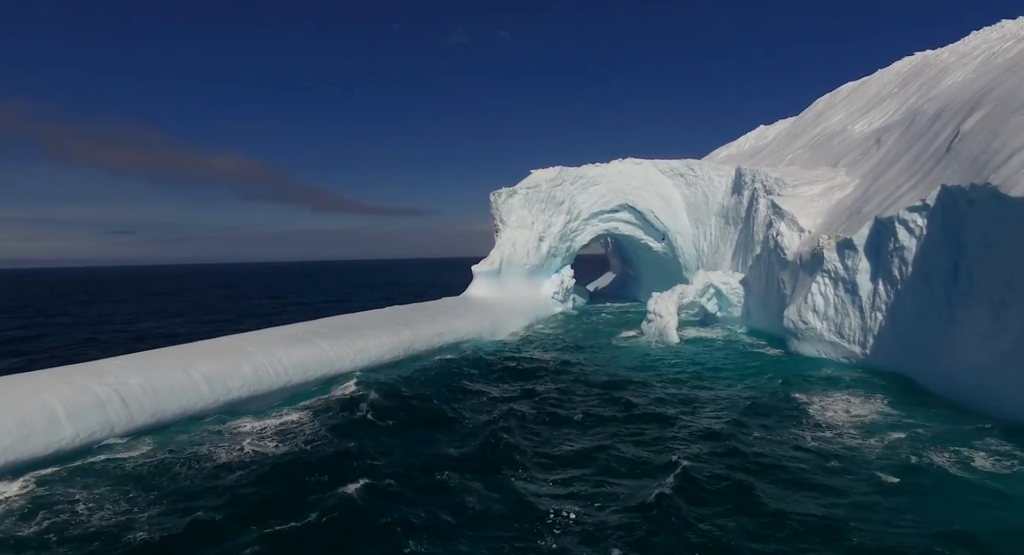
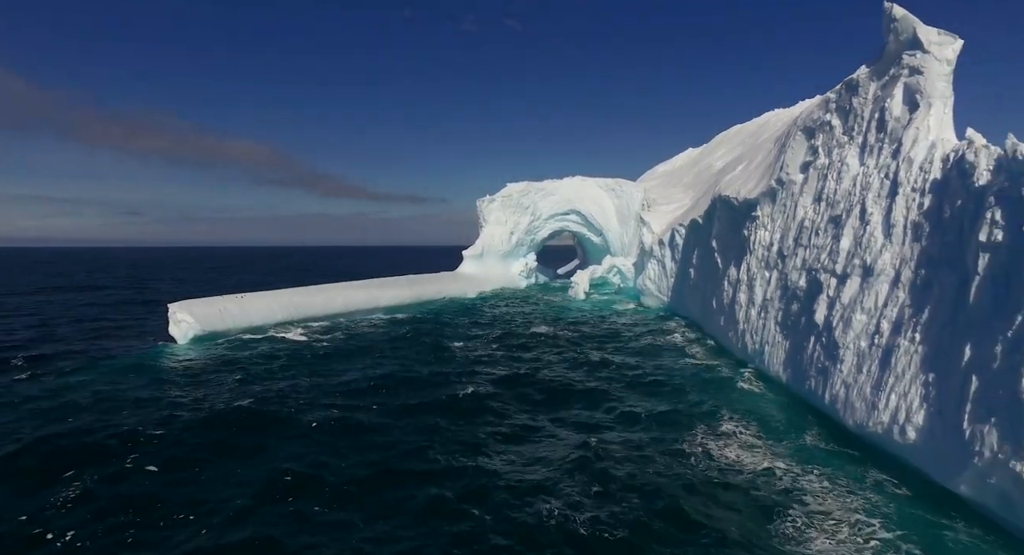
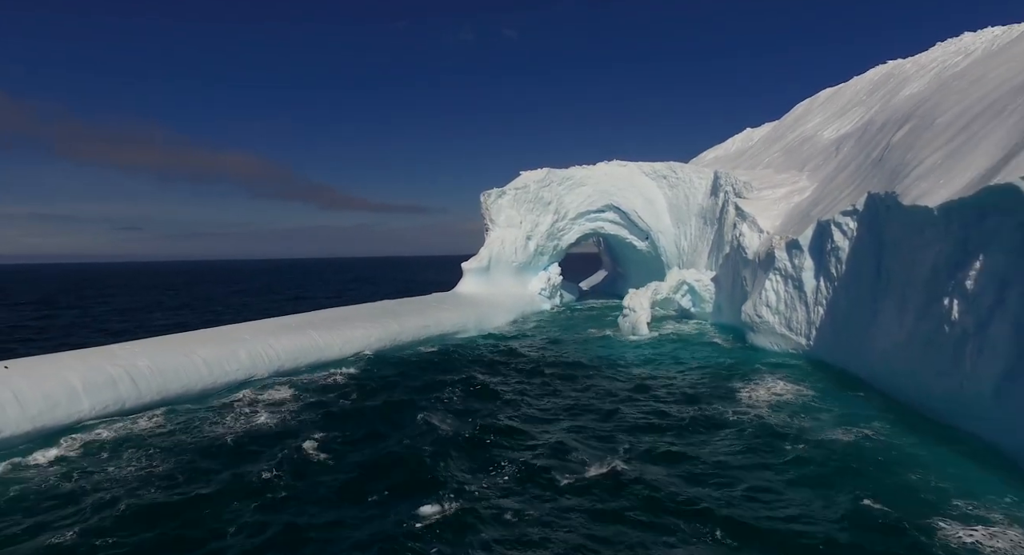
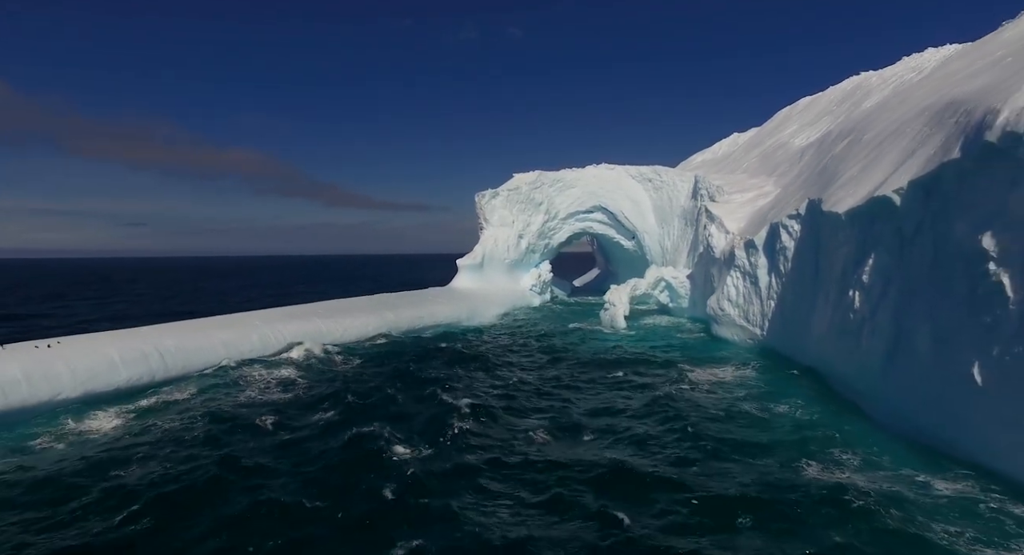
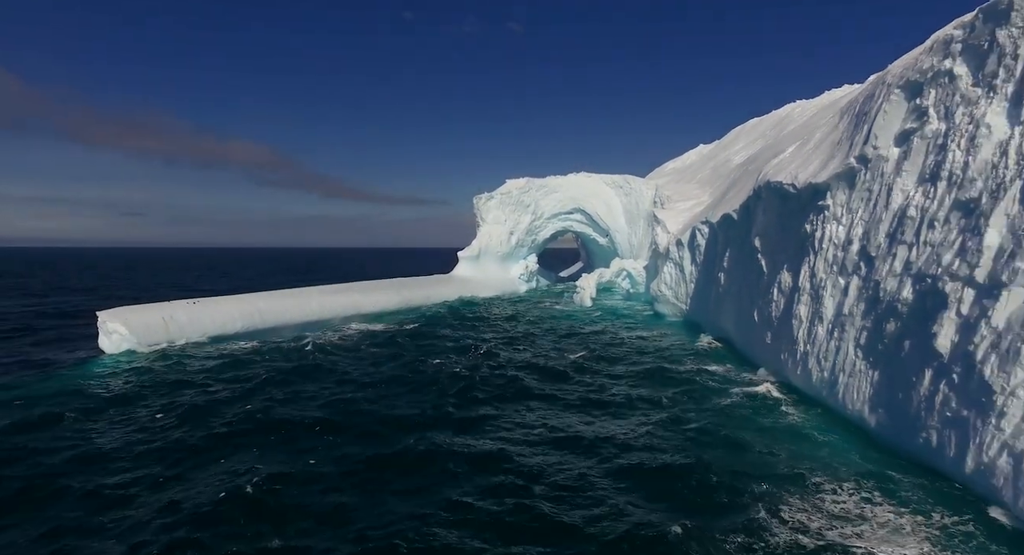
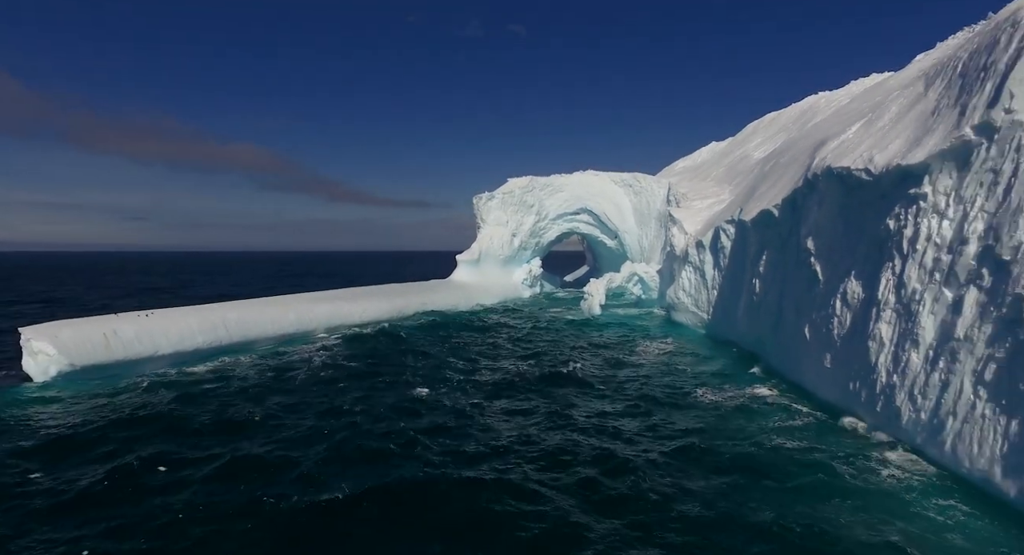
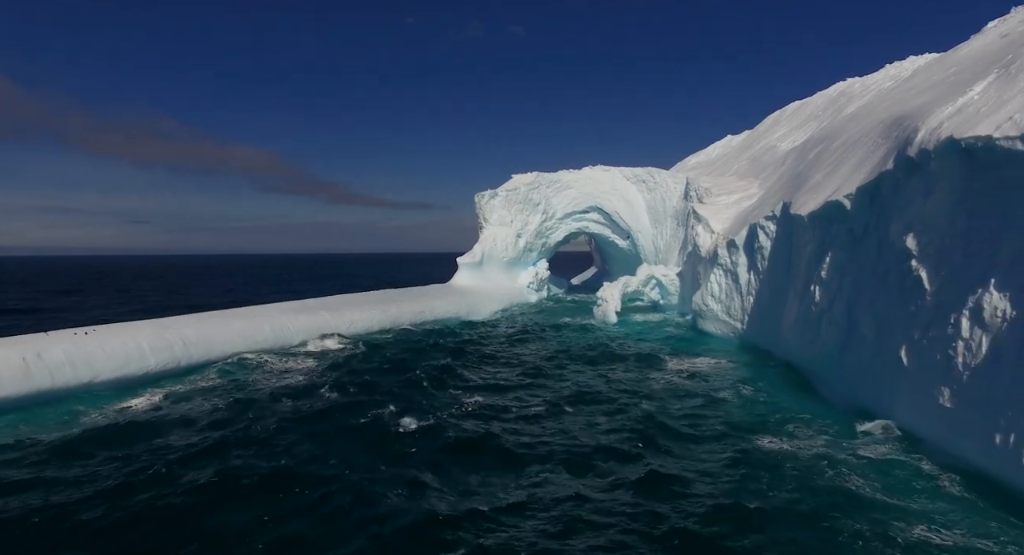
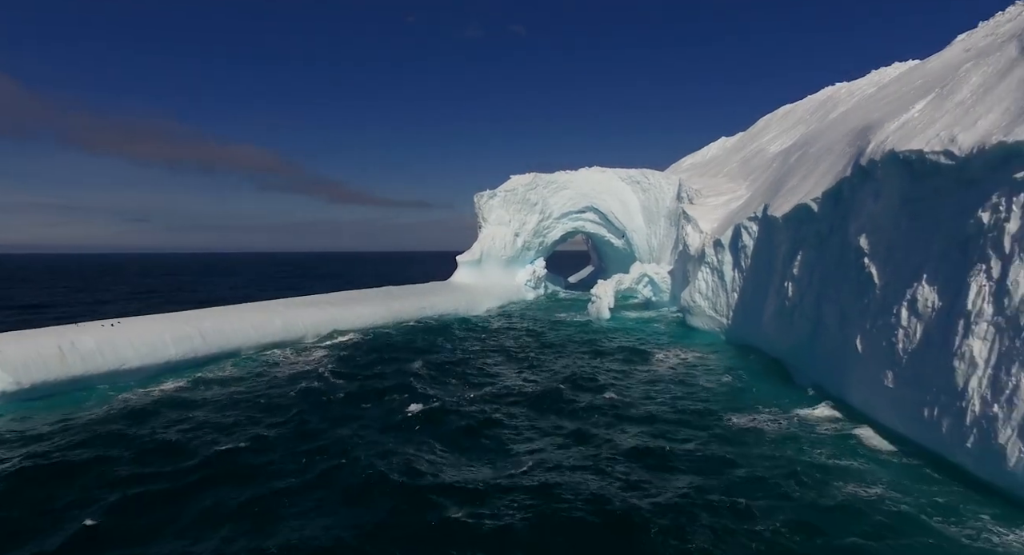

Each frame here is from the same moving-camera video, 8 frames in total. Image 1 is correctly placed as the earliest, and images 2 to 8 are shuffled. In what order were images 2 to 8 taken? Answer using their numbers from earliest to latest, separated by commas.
3, 4, 7, 8, 6, 5, 2
